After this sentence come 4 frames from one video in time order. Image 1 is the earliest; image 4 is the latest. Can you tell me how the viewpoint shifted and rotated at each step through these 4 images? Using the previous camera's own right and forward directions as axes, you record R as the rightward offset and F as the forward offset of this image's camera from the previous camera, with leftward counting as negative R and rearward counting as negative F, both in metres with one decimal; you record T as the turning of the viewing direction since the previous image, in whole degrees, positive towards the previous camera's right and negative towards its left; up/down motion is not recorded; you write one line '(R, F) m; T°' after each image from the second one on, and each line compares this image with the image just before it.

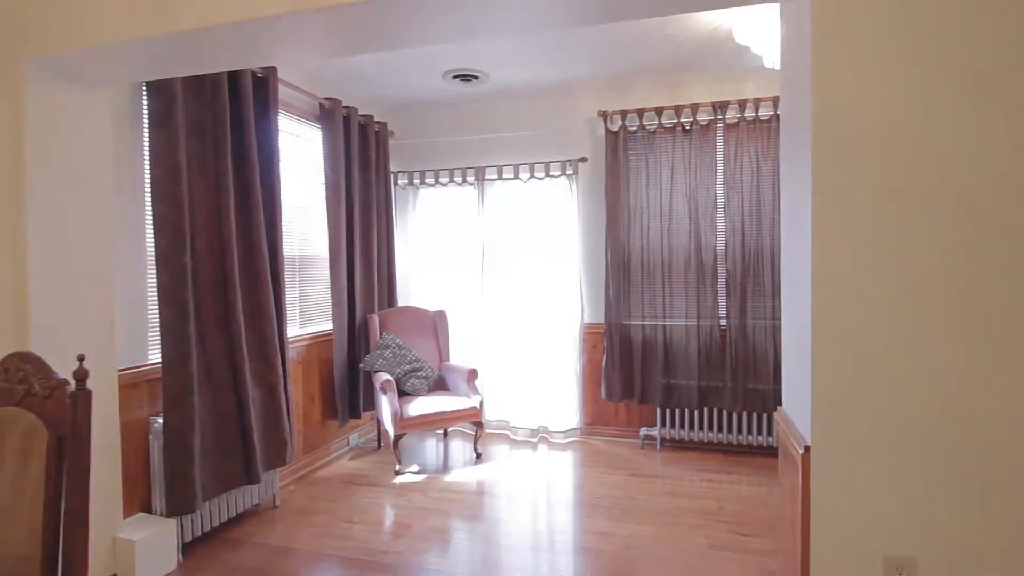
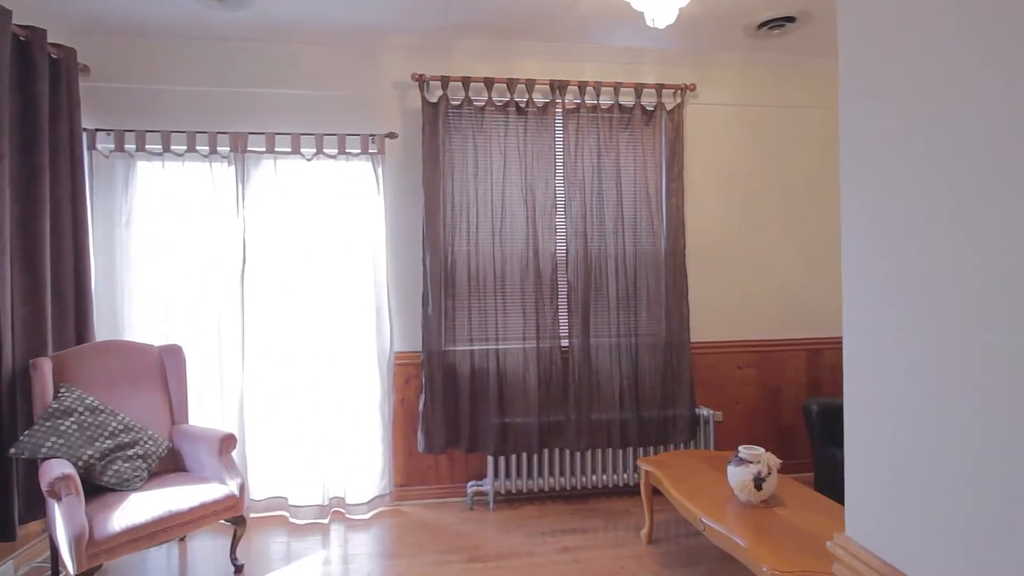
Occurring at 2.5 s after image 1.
(-0.1, +1.0) m; +23°
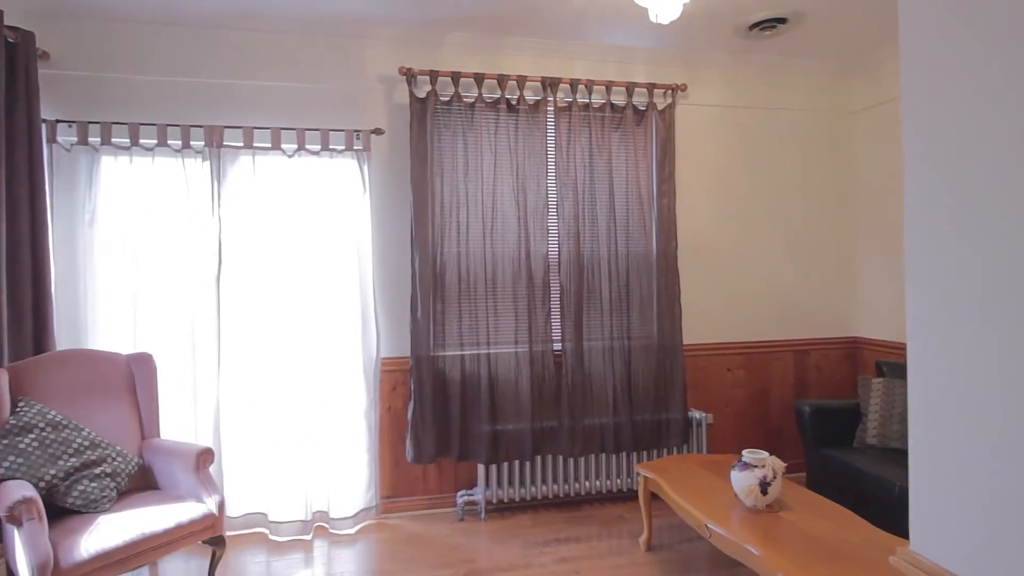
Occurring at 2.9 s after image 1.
(-0.1, +0.1) m; +3°
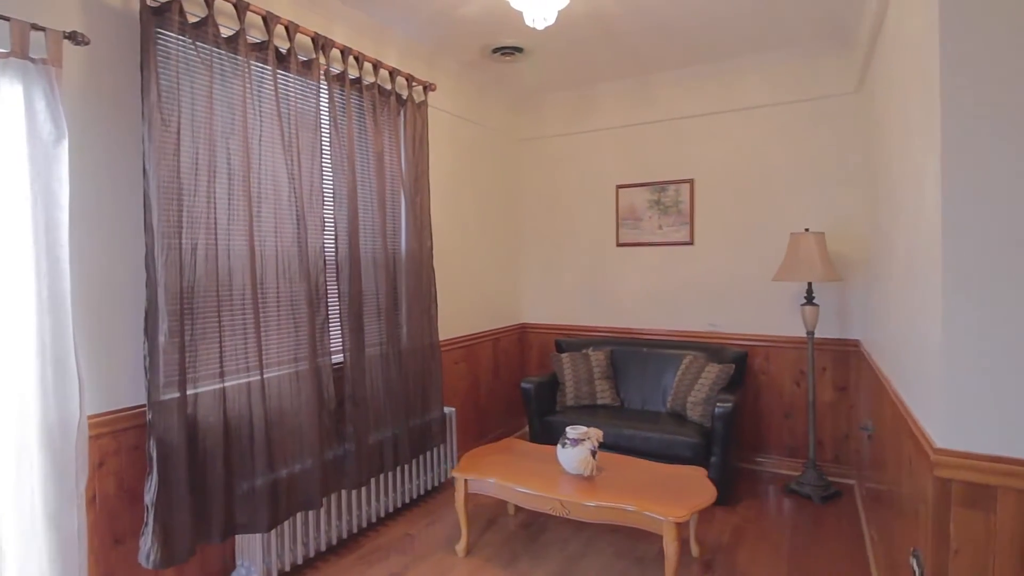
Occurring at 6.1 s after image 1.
(-1.2, +0.8) m; +48°
